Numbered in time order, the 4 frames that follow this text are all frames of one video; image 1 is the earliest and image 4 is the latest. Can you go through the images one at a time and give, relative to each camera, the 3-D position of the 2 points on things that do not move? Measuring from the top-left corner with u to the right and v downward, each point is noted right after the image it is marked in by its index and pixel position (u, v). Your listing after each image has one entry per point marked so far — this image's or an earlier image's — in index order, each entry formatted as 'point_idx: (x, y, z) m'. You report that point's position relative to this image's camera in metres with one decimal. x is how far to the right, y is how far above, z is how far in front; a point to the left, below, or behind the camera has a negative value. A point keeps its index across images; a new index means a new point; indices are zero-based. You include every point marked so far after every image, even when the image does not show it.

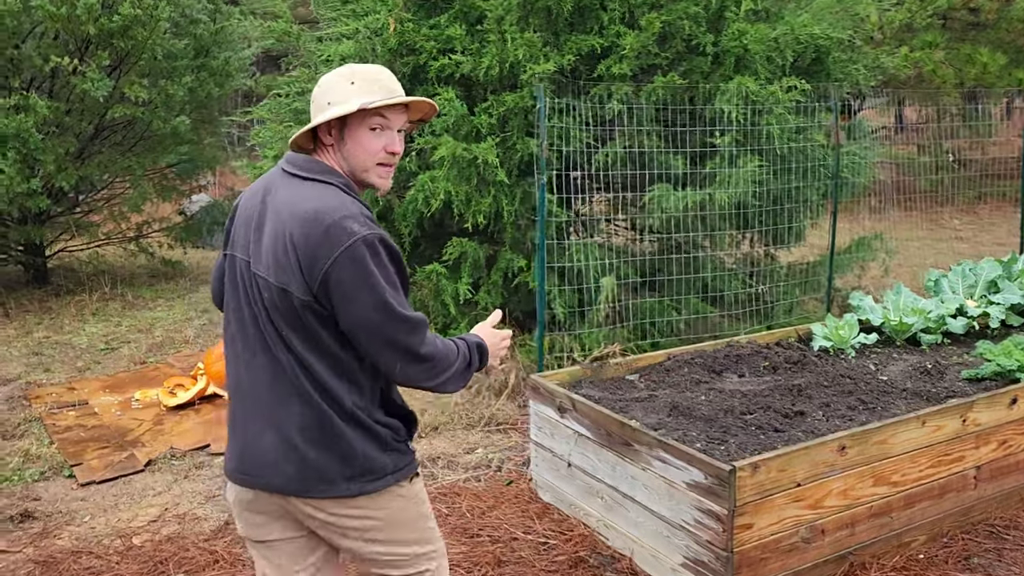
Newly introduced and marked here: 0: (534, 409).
0: (+0.1, -0.6, +4.1) m
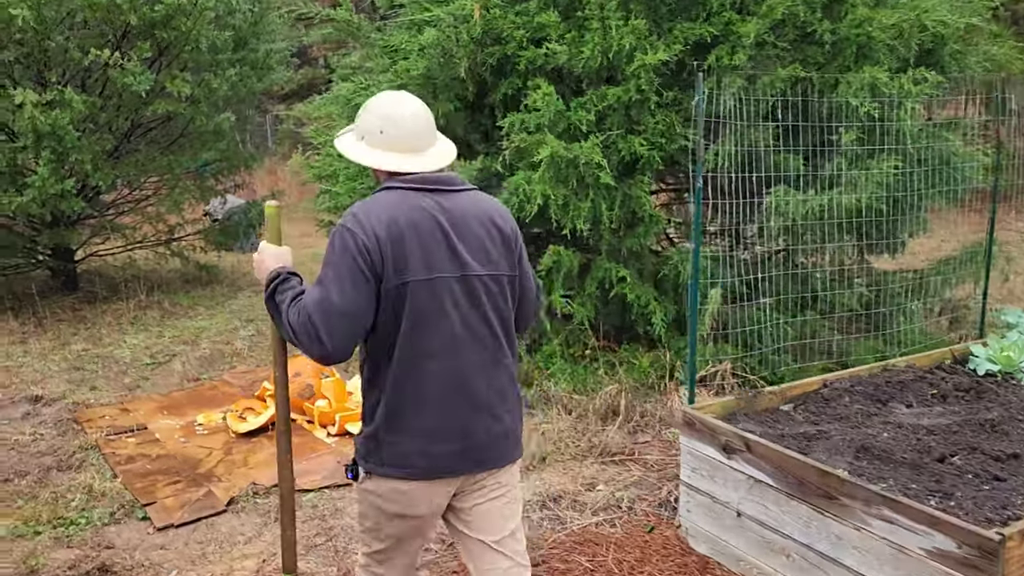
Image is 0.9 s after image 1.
0: (+0.7, -0.7, +3.6) m
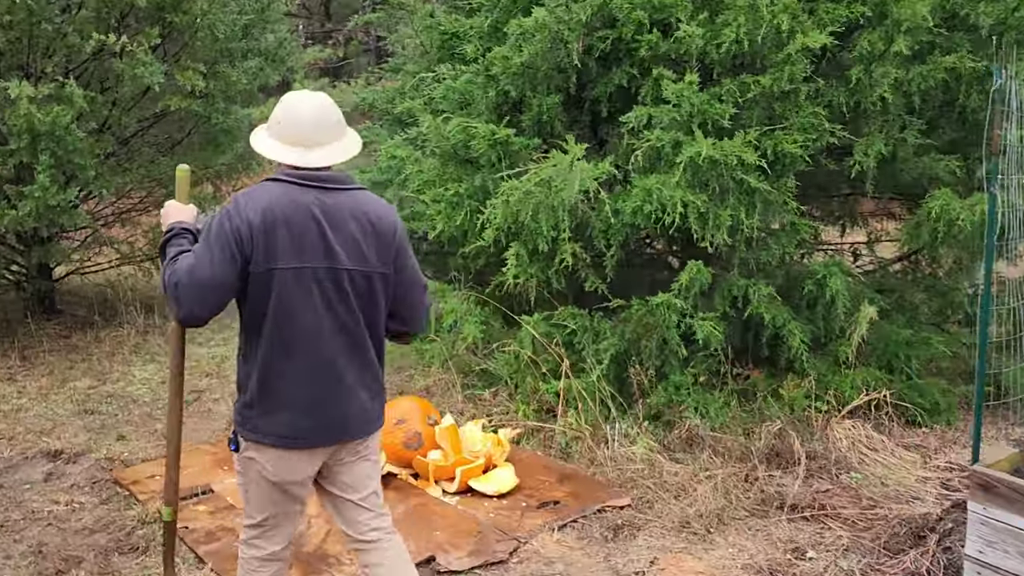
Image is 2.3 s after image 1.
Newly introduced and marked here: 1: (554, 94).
0: (+1.6, -0.8, +2.9) m
1: (+0.2, +1.1, +5.0) m
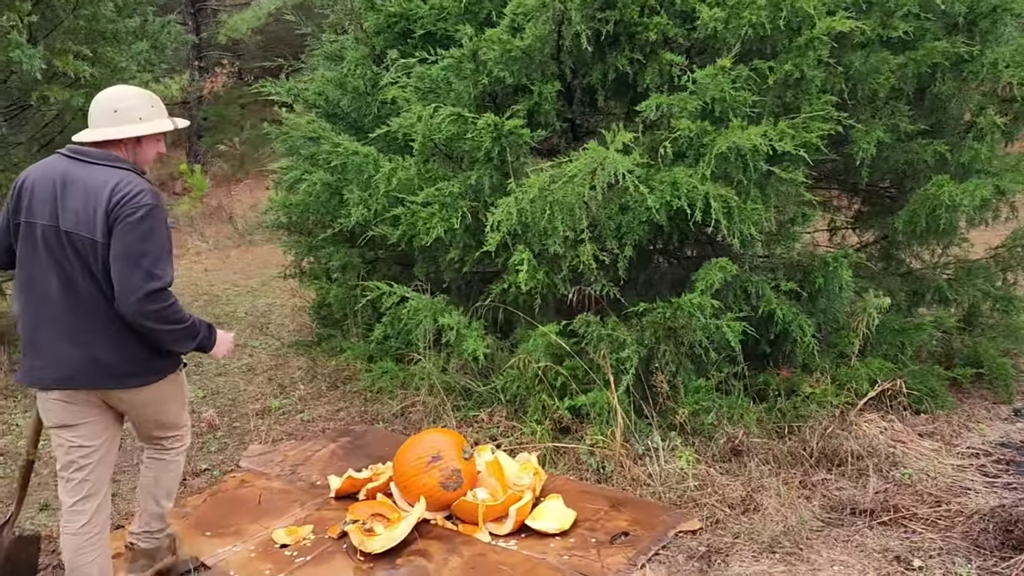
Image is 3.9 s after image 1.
0: (+2.1, -0.7, +2.8) m
1: (+0.2, +1.1, +4.5) m
